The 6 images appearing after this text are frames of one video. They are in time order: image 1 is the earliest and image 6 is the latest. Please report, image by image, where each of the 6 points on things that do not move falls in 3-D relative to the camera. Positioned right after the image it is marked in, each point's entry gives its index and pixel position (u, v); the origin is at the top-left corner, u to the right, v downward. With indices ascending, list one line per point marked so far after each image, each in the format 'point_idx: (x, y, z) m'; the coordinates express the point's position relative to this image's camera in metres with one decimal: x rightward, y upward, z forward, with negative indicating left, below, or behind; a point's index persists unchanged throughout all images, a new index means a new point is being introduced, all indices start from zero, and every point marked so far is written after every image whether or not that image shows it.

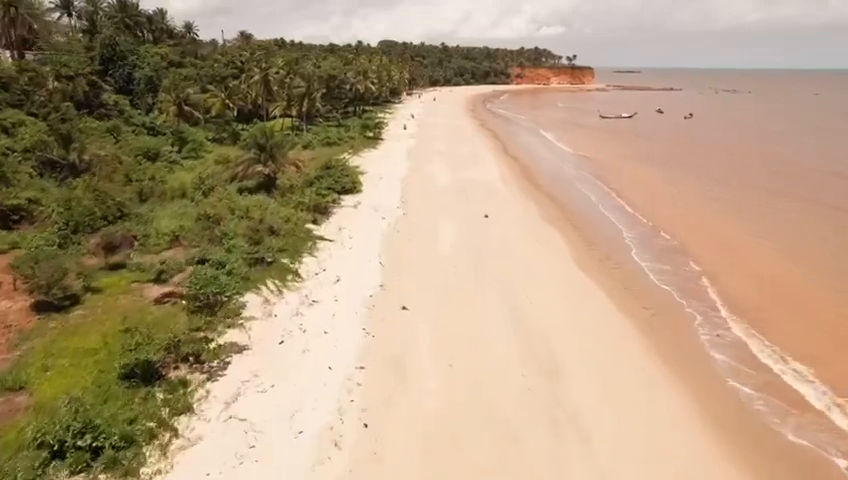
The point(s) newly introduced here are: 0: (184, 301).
0: (-8.7, -2.2, +19.7) m
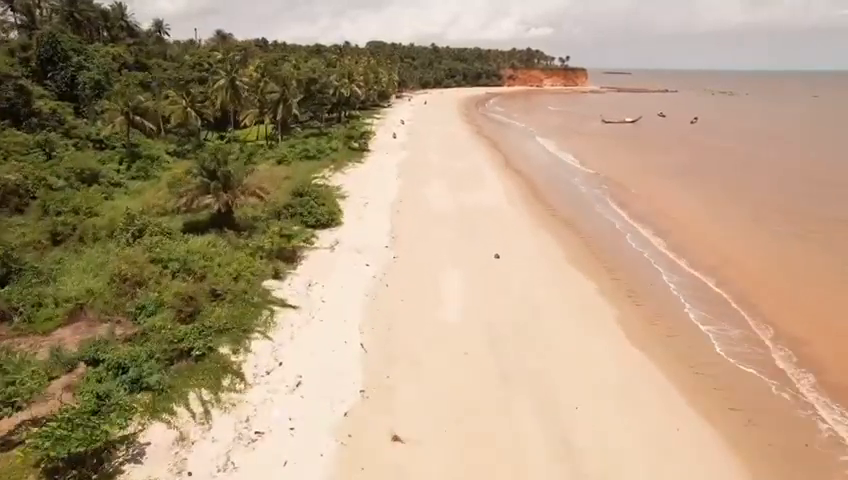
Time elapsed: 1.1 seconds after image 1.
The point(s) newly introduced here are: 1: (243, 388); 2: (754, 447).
0: (-8.7, -4.7, +12.3) m
1: (-5.1, -4.2, +15.4) m
2: (+9.5, -6.0, +15.7) m
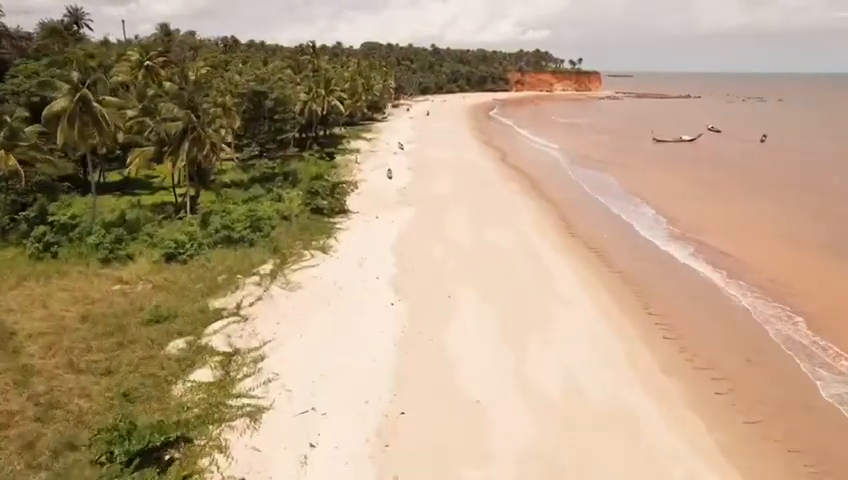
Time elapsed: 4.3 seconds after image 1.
0: (-7.4, -12.2, -10.6) m
1: (-3.9, -11.7, -7.5) m
2: (+10.7, -13.6, -7.0) m
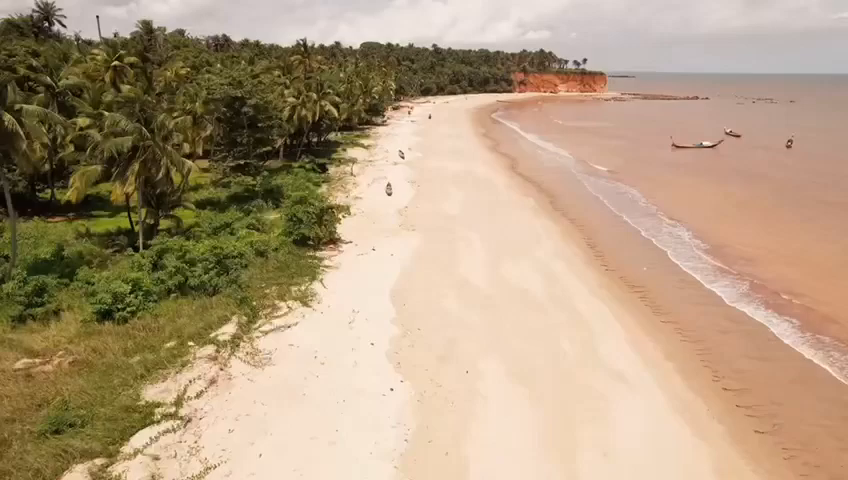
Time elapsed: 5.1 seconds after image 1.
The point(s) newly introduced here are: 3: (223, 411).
0: (-7.1, -14.1, -16.5) m
1: (-3.6, -13.6, -13.4) m
2: (+11.1, -15.5, -12.9) m
3: (-5.6, -4.7, +15.3) m
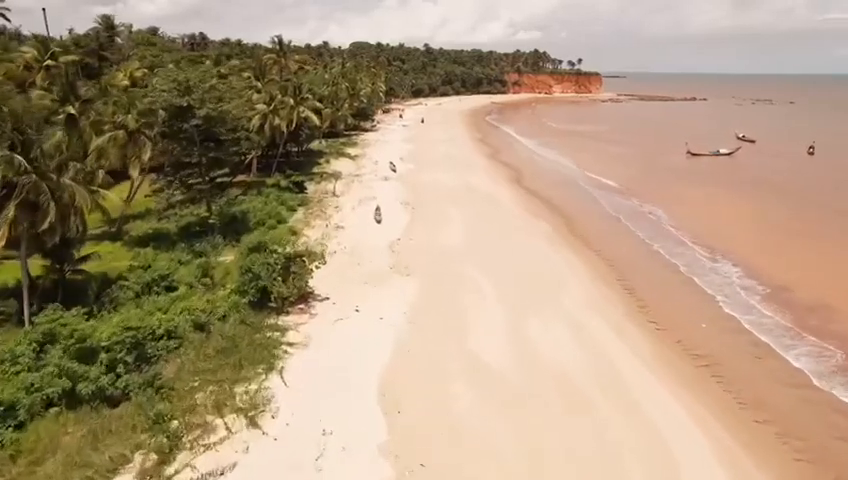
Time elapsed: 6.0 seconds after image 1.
0: (-6.3, -16.4, -23.7) m
1: (-2.8, -15.9, -20.5) m
2: (+11.8, -17.7, -19.8) m
3: (-5.4, -7.1, +8.1) m
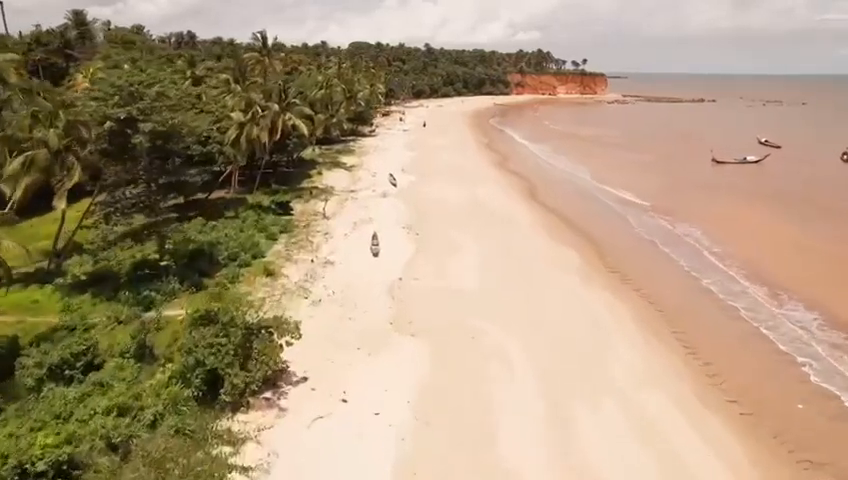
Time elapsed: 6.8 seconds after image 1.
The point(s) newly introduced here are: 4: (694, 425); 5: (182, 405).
0: (-5.9, -18.3, -29.6) m
1: (-2.4, -17.8, -26.4) m
2: (+12.2, -19.6, -25.7) m
3: (-5.0, -9.0, +2.2) m
4: (+8.8, -5.8, +17.7) m
5: (-6.4, -4.2, +14.6) m
